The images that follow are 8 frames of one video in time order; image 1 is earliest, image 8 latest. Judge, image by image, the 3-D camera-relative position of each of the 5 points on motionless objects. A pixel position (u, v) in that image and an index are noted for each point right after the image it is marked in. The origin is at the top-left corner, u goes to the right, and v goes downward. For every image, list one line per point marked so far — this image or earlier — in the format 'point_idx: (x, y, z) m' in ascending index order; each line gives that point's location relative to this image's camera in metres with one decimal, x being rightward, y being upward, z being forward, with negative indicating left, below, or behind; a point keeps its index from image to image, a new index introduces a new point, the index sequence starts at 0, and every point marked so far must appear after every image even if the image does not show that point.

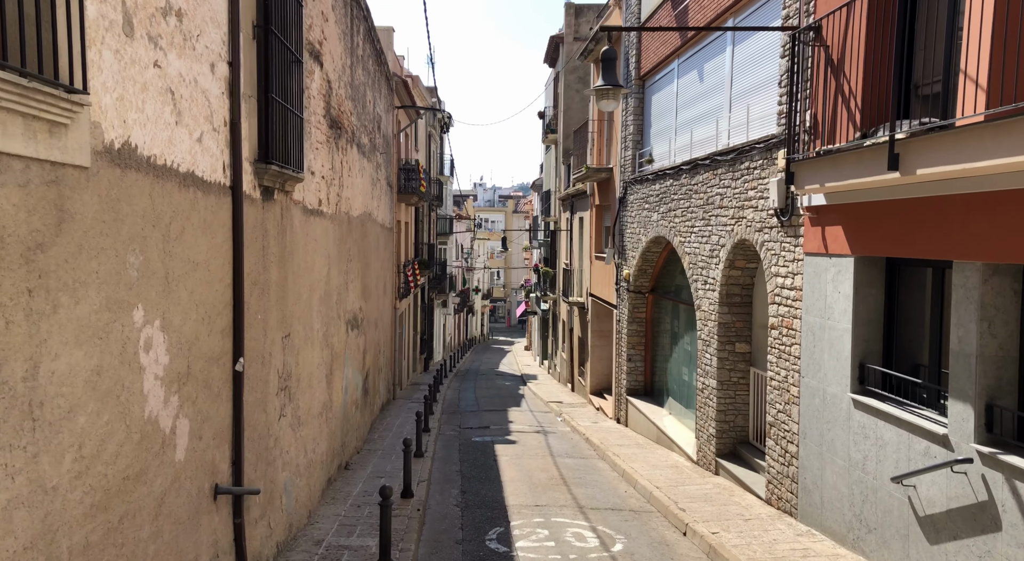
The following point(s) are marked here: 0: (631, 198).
0: (+2.3, +1.6, +16.9) m
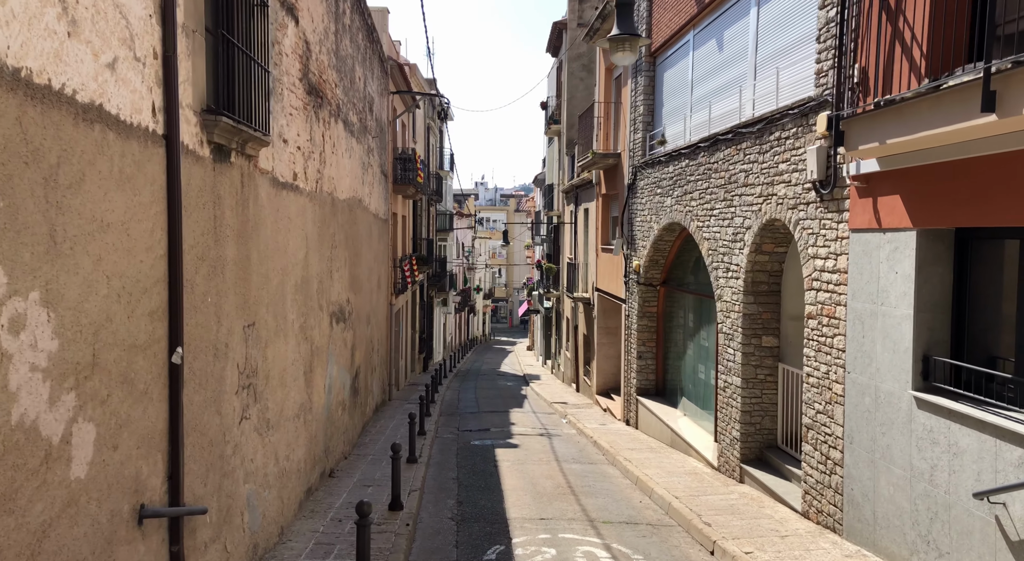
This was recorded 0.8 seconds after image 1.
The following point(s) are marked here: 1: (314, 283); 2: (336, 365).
0: (+2.4, +1.8, +15.8) m
1: (-2.2, 0.0, +9.5) m
2: (-2.3, -1.1, +11.3) m
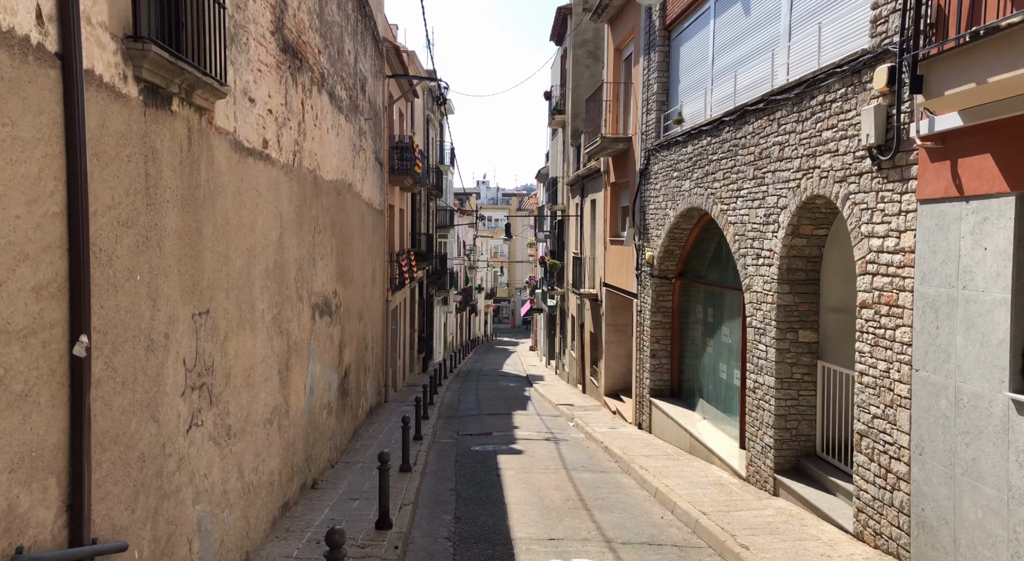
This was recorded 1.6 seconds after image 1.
0: (+2.4, +1.9, +14.7) m
1: (-2.2, +0.1, +8.4) m
2: (-2.3, -1.0, +10.1) m
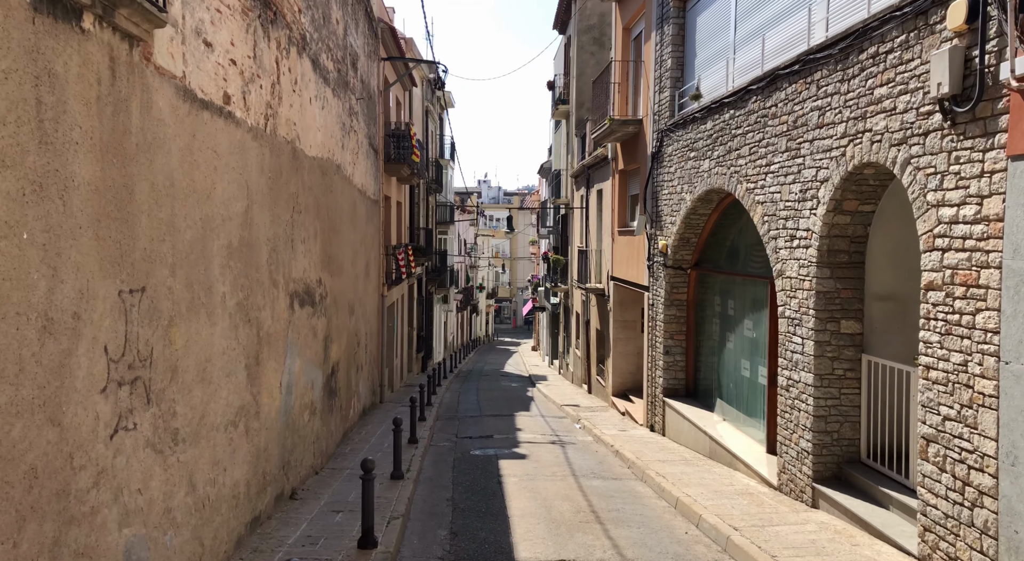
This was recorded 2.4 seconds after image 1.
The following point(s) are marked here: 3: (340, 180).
0: (+2.5, +2.1, +13.6) m
1: (-2.1, +0.3, +7.3) m
2: (-2.2, -0.8, +9.1) m
3: (-2.5, +1.5, +12.7) m
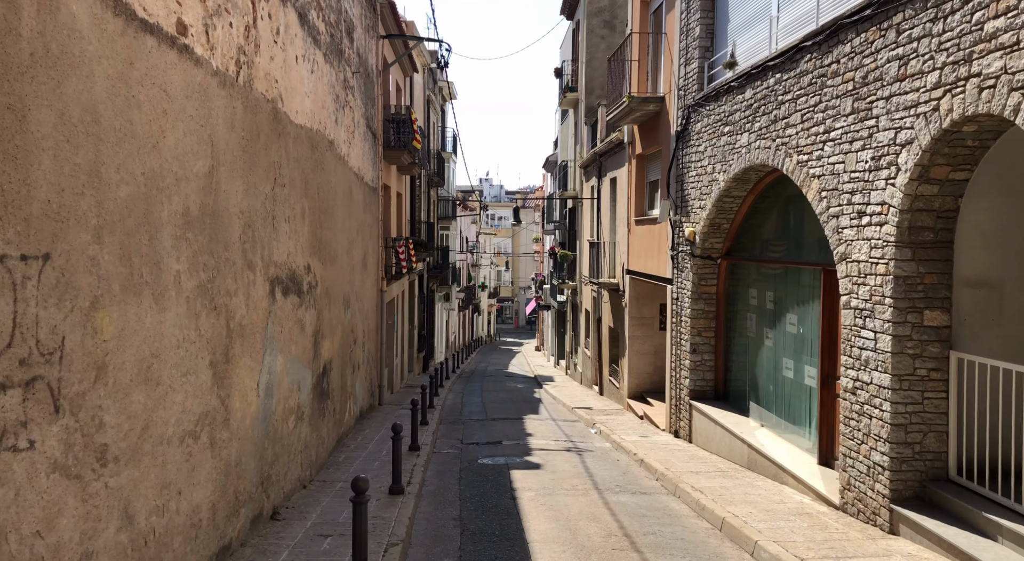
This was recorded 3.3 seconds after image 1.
0: (+2.6, +2.2, +12.3) m
1: (-2.0, +0.4, +6.1) m
2: (-2.1, -0.7, +7.8) m
3: (-2.4, +1.6, +11.4) m
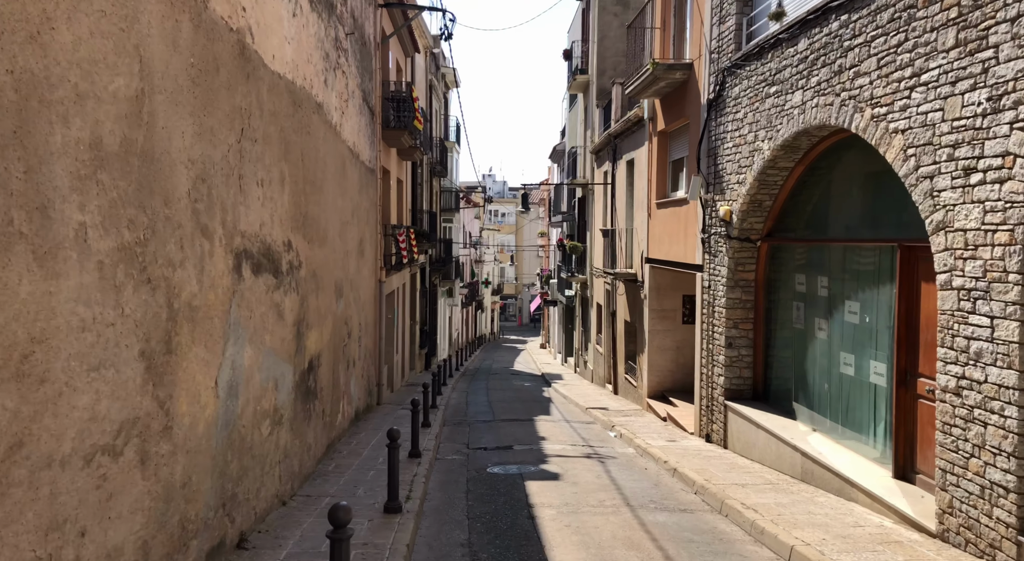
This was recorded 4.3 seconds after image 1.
0: (+2.8, +2.4, +10.9) m
1: (-1.8, +0.6, +4.6) m
2: (-1.9, -0.5, +6.4) m
3: (-2.2, +1.8, +10.0) m
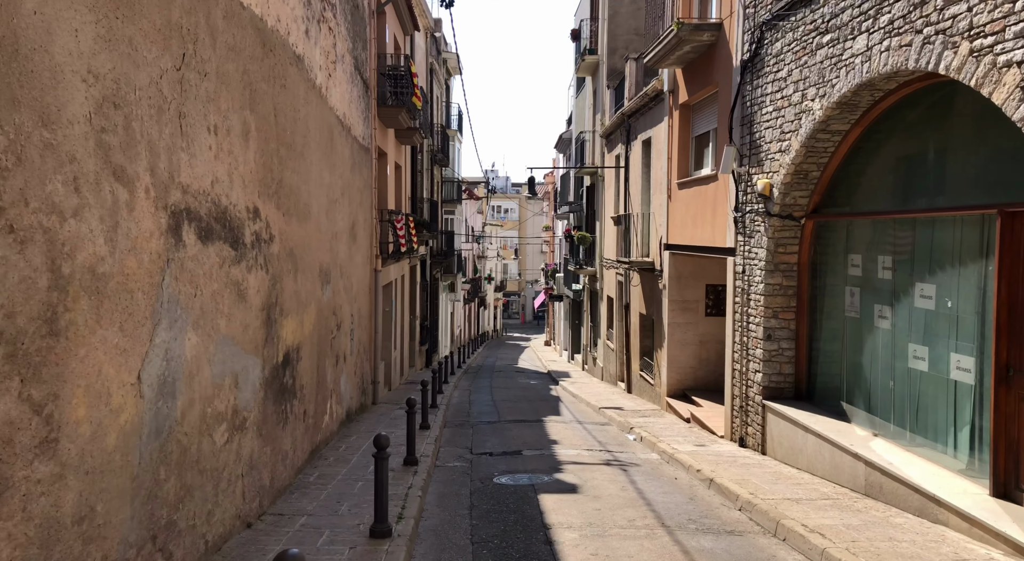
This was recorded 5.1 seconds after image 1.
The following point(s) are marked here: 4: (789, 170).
0: (+2.9, +2.6, +9.5) m
1: (-1.7, +0.8, +3.3) m
2: (-1.8, -0.3, +5.0) m
3: (-2.1, +2.0, +8.7) m
4: (+3.0, +1.2, +9.3) m
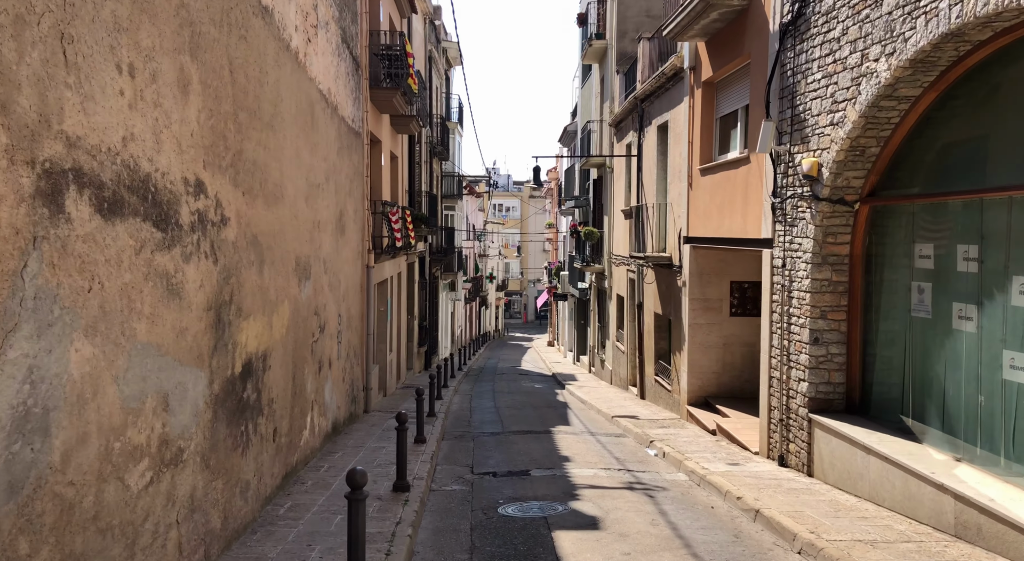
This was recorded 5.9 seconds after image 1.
0: (+3.0, +2.6, +8.1) m
1: (-1.7, +0.8, +1.9) m
2: (-1.8, -0.3, +3.7) m
3: (-2.0, +2.0, +7.3) m
4: (+3.0, +1.2, +7.9) m
